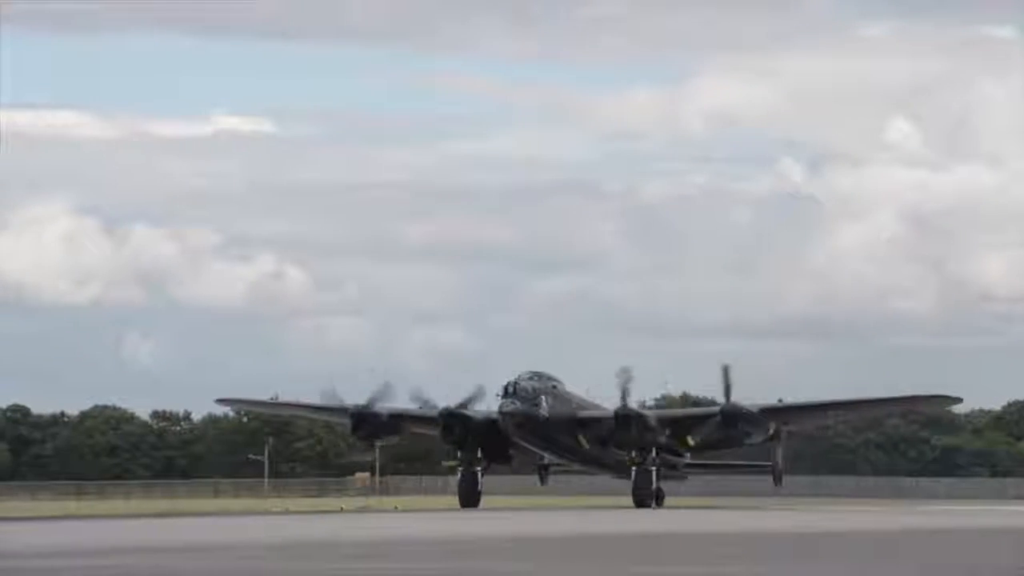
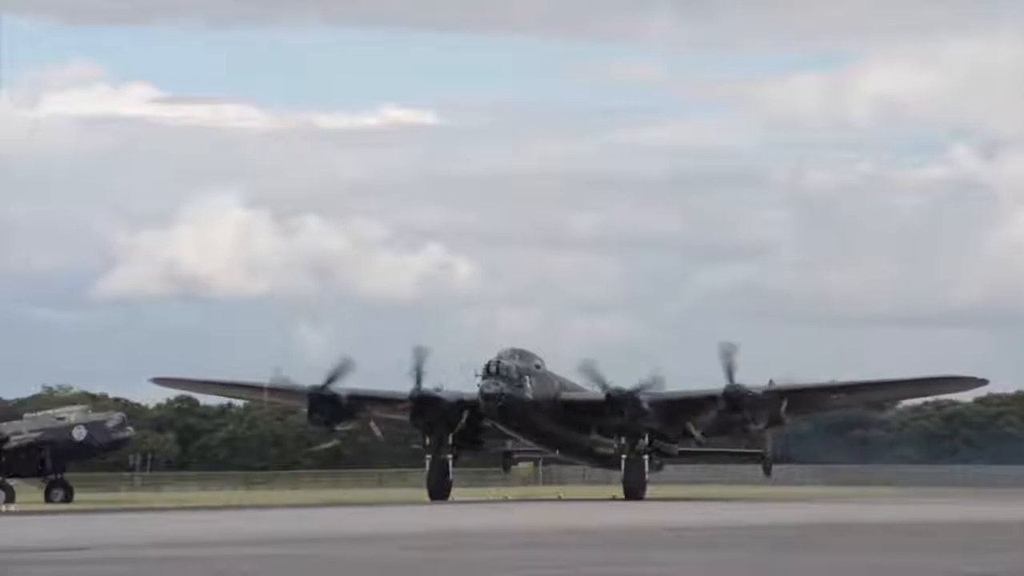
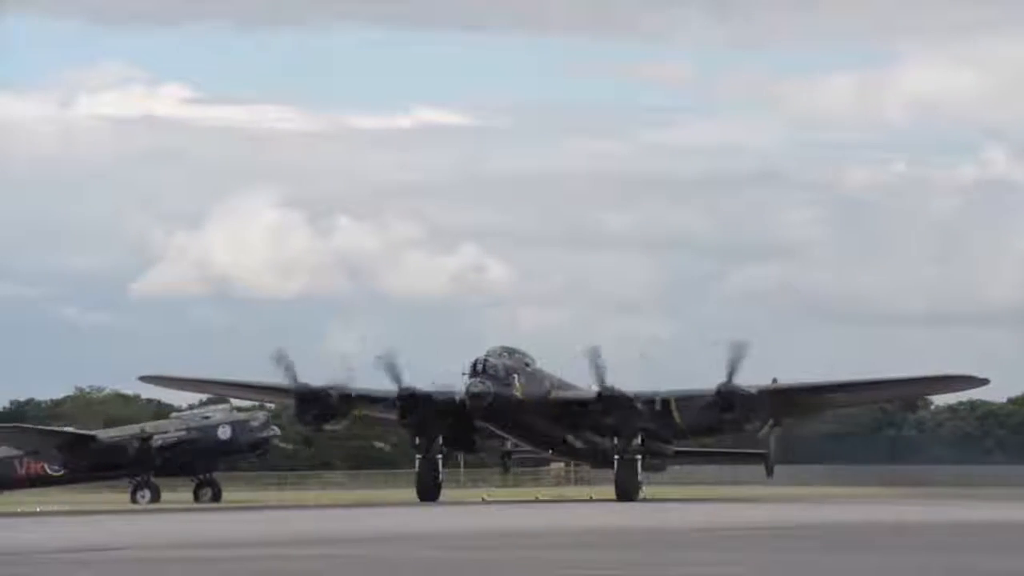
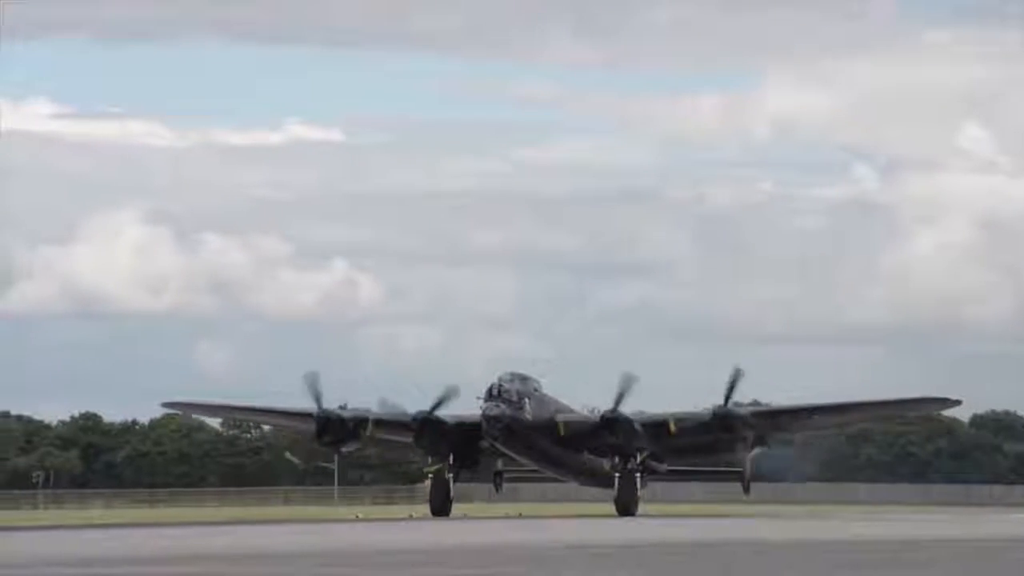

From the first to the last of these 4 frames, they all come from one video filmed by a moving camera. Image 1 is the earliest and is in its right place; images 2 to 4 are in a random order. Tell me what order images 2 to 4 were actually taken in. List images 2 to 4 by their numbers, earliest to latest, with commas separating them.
4, 2, 3
